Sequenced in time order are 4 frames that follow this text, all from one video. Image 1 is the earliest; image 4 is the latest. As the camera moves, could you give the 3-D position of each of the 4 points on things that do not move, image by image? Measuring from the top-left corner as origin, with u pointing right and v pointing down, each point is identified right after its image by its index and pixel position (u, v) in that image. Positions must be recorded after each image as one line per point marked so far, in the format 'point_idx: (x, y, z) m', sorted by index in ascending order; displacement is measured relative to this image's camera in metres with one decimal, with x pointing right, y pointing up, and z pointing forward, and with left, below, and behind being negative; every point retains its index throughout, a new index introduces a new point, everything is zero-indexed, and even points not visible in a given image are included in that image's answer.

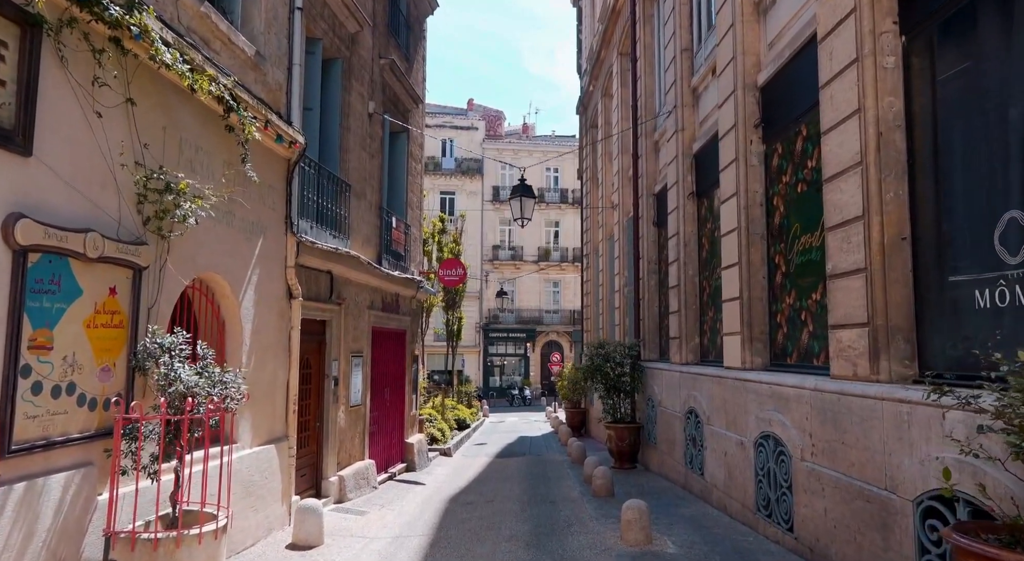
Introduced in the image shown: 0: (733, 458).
0: (+2.3, -1.9, +7.7) m
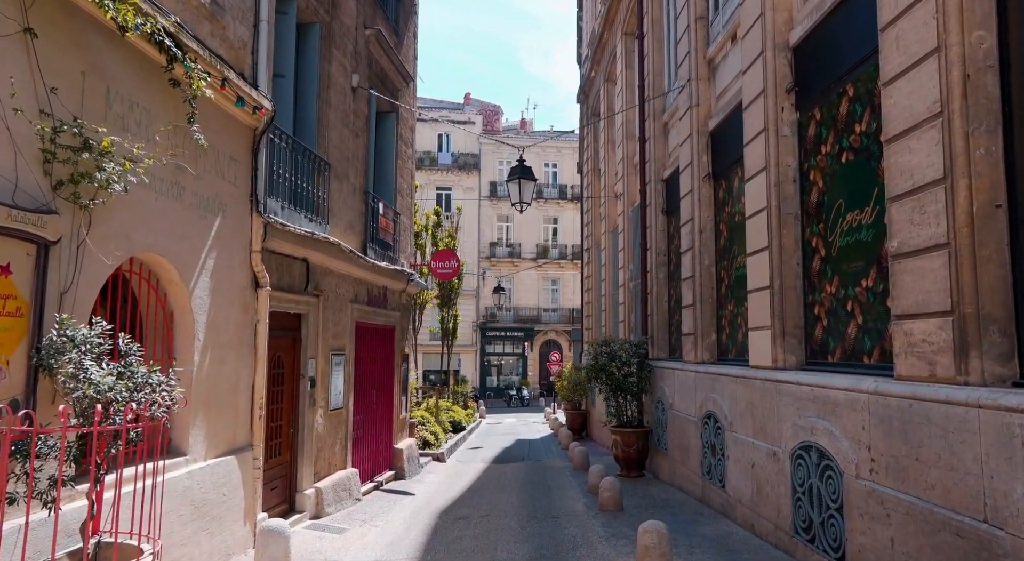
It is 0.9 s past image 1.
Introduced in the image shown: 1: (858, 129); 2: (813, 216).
0: (+2.3, -1.7, +6.8) m
1: (+2.7, +1.2, +5.8) m
2: (+2.7, +0.6, +6.7) m
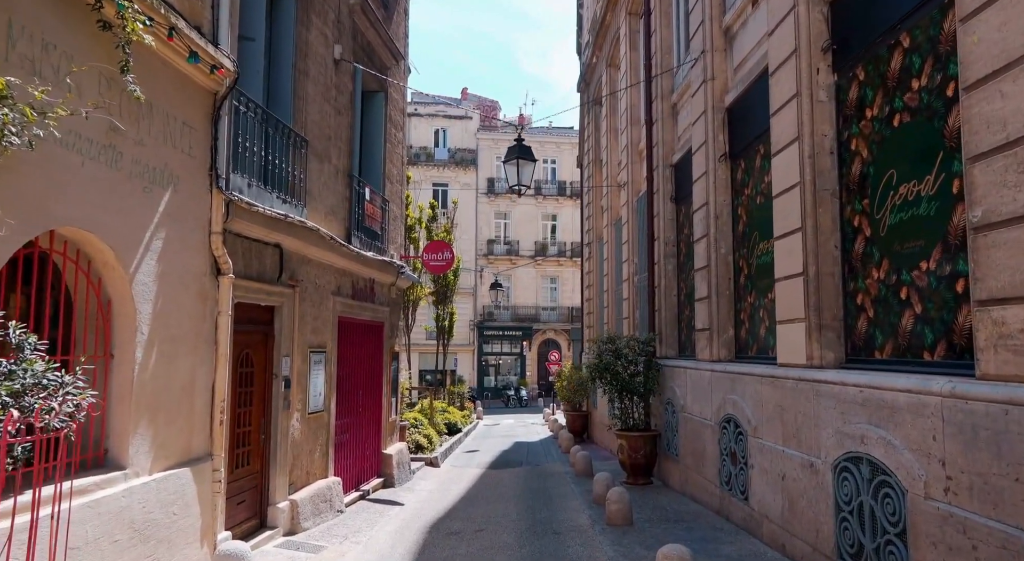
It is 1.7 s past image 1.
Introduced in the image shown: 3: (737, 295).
0: (+2.3, -1.6, +5.9) m
1: (+2.7, +1.3, +4.9) m
2: (+2.7, +0.7, +5.8) m
3: (+2.6, -0.2, +8.7) m
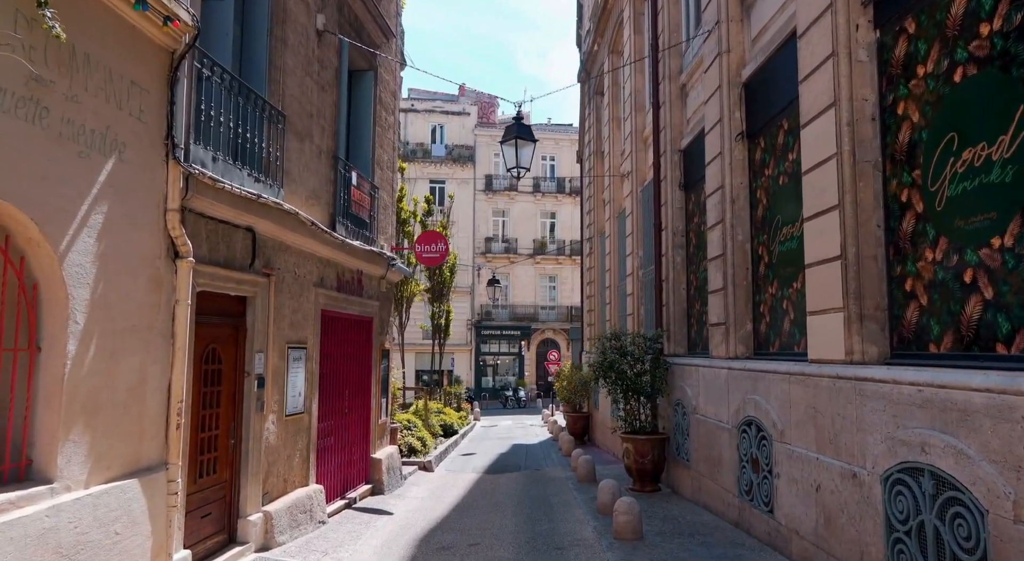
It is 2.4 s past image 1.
0: (+2.2, -1.5, +5.2) m
1: (+2.7, +1.4, +4.2) m
2: (+2.7, +0.8, +5.1) m
3: (+2.6, -0.1, +7.9) m
